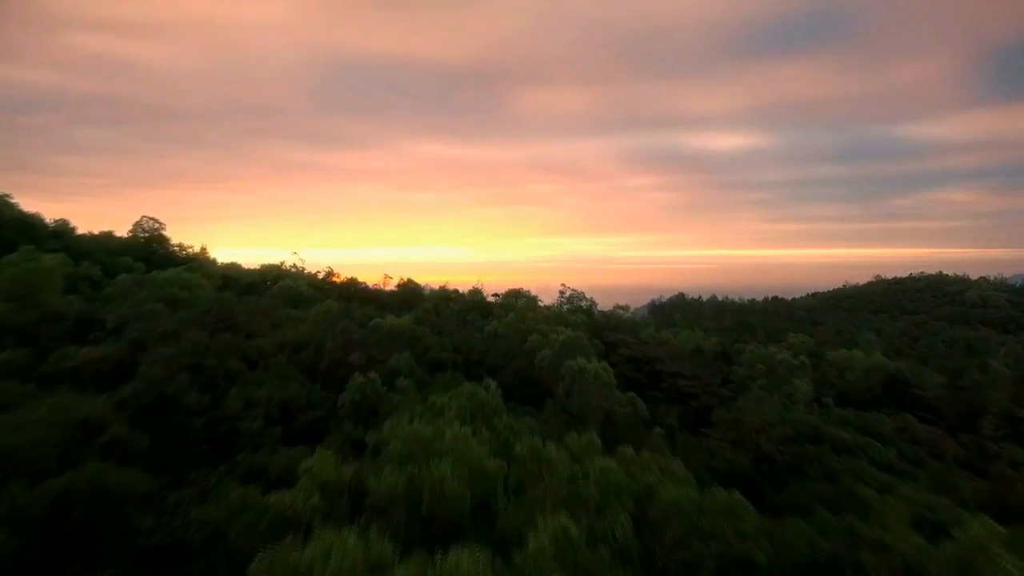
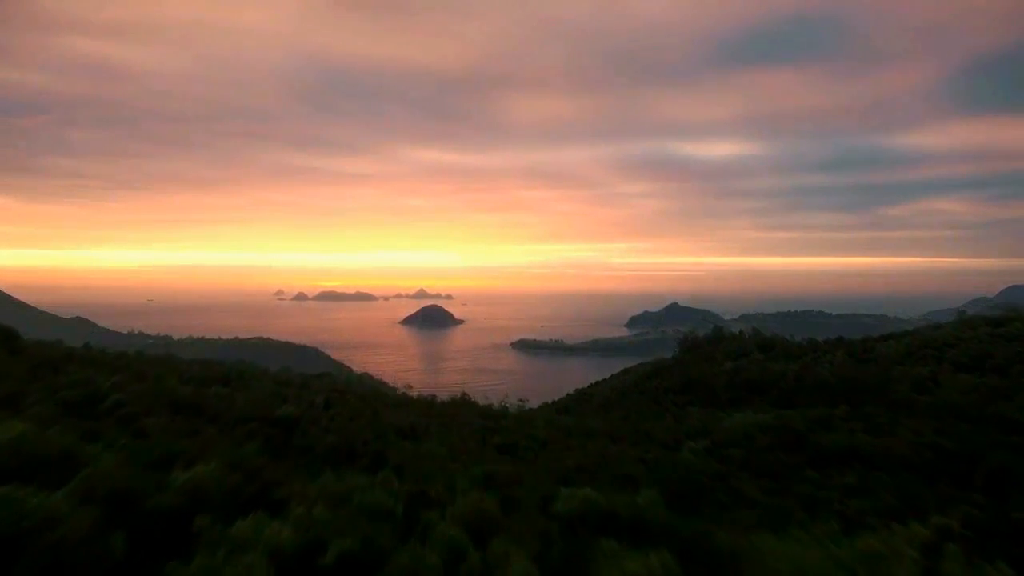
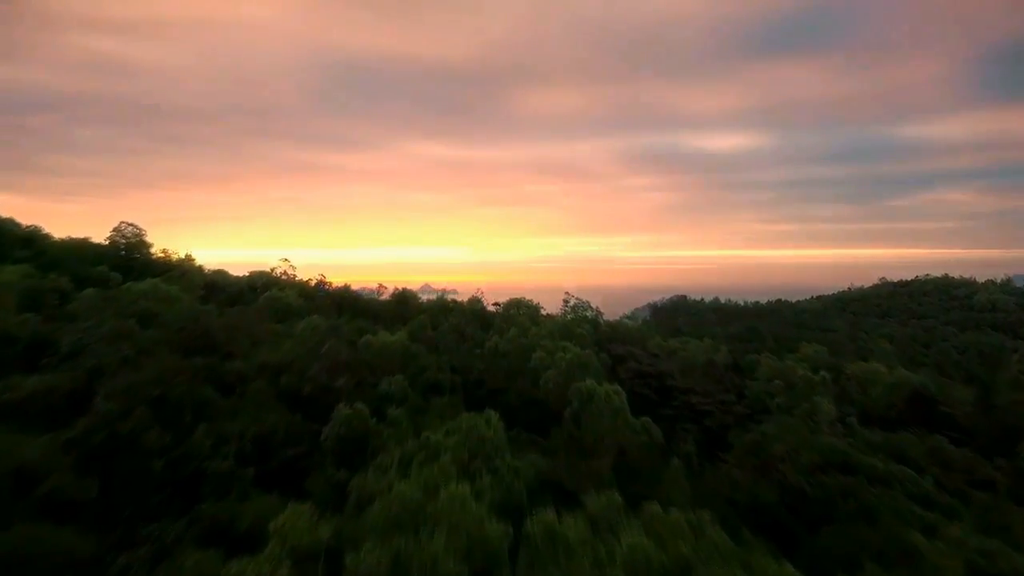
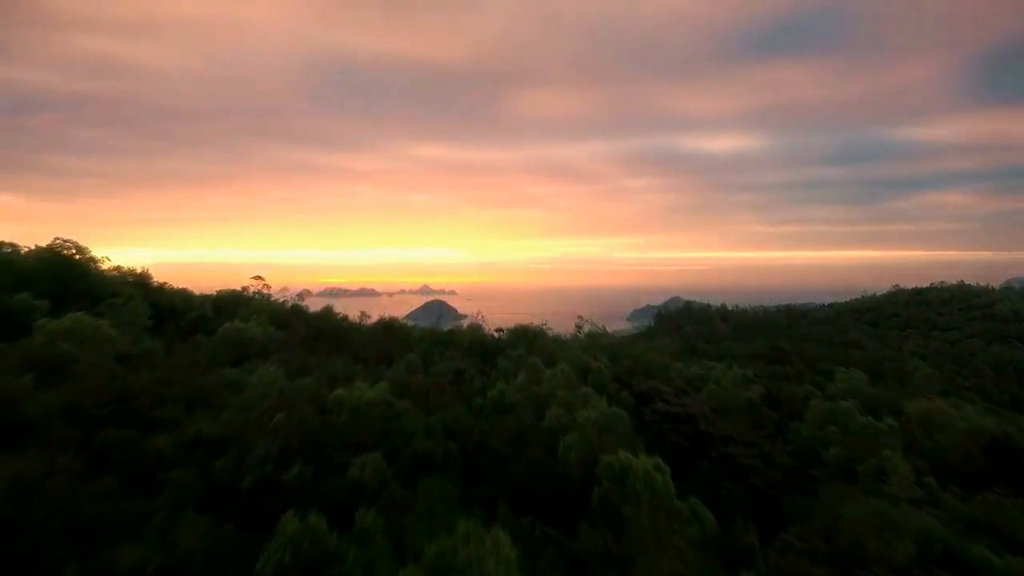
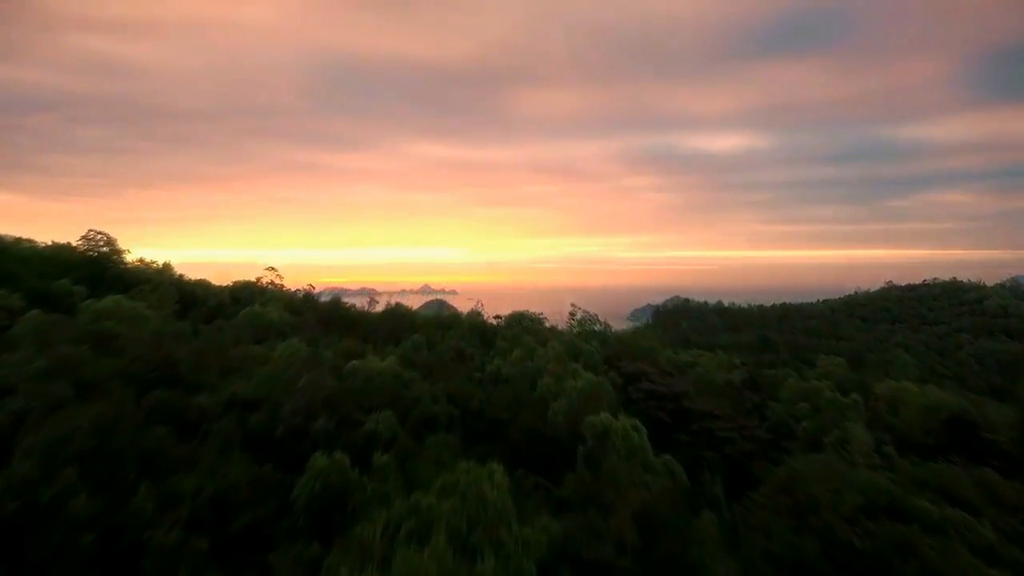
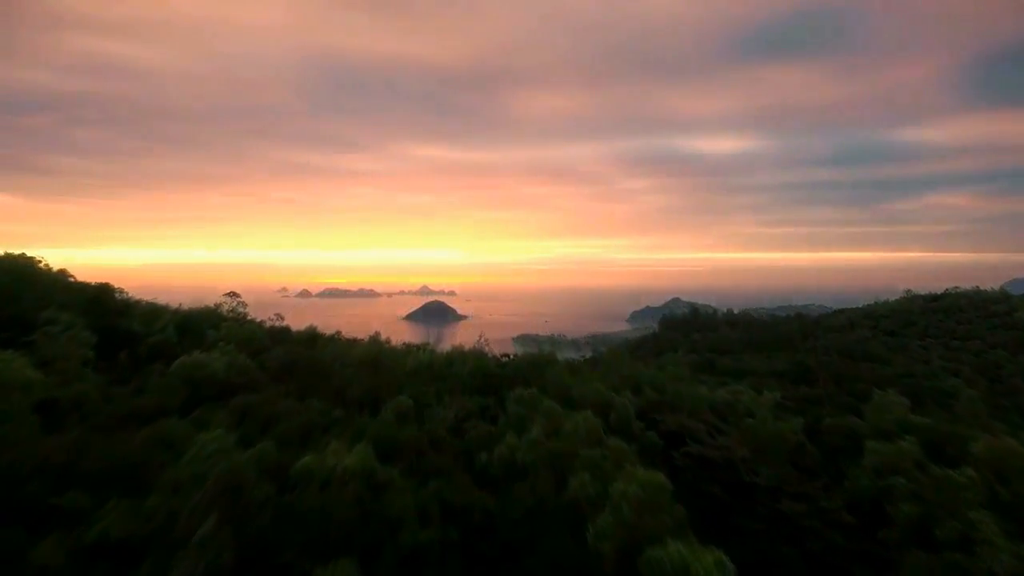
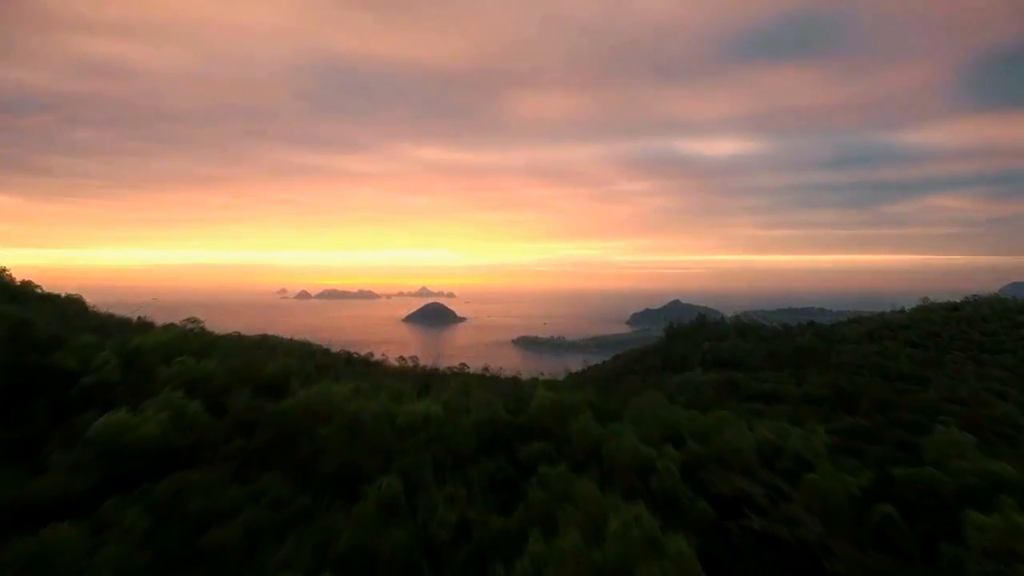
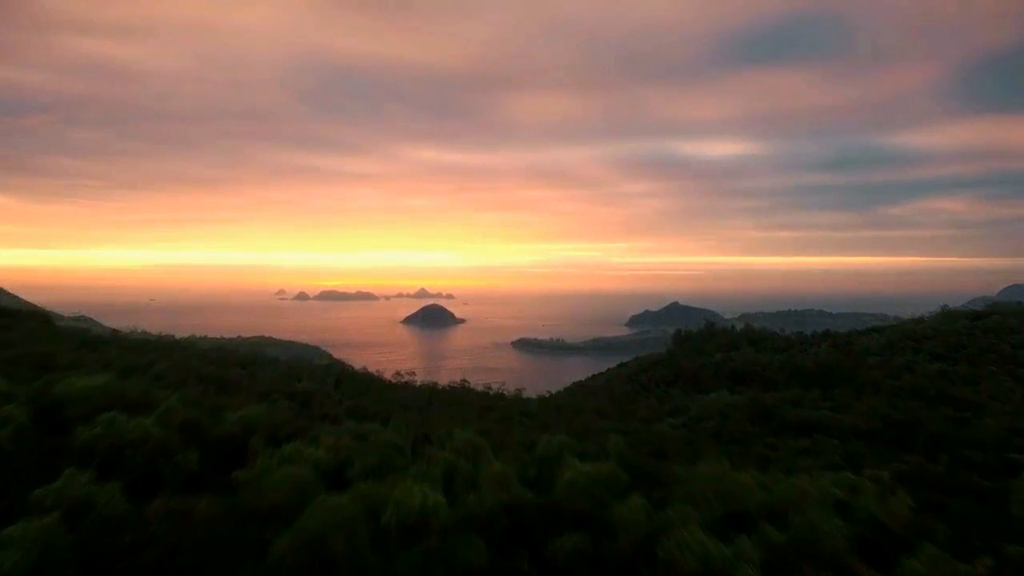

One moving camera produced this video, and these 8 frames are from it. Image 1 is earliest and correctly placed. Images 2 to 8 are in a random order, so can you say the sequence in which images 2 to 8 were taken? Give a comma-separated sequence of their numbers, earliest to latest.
3, 5, 4, 6, 7, 8, 2
